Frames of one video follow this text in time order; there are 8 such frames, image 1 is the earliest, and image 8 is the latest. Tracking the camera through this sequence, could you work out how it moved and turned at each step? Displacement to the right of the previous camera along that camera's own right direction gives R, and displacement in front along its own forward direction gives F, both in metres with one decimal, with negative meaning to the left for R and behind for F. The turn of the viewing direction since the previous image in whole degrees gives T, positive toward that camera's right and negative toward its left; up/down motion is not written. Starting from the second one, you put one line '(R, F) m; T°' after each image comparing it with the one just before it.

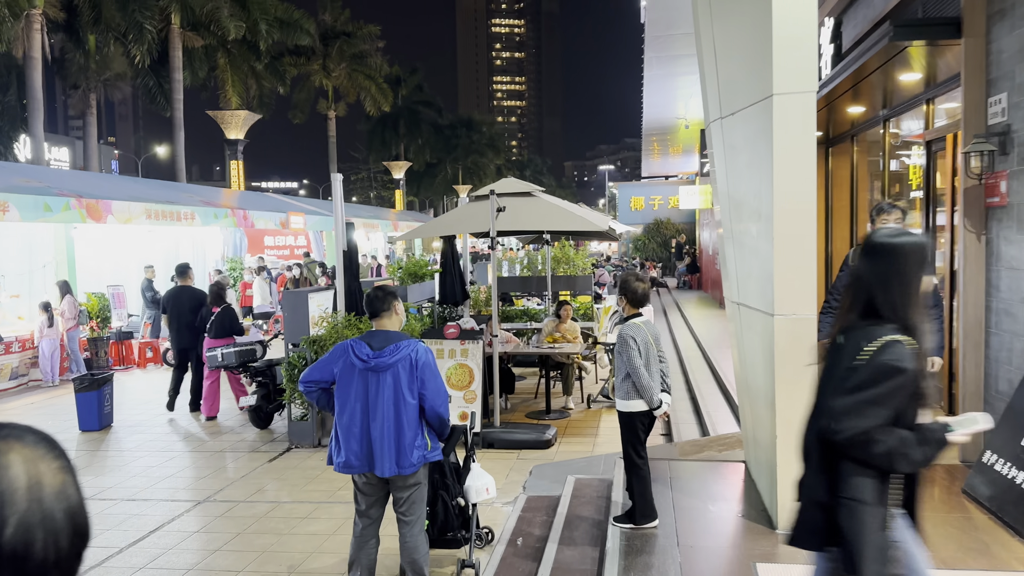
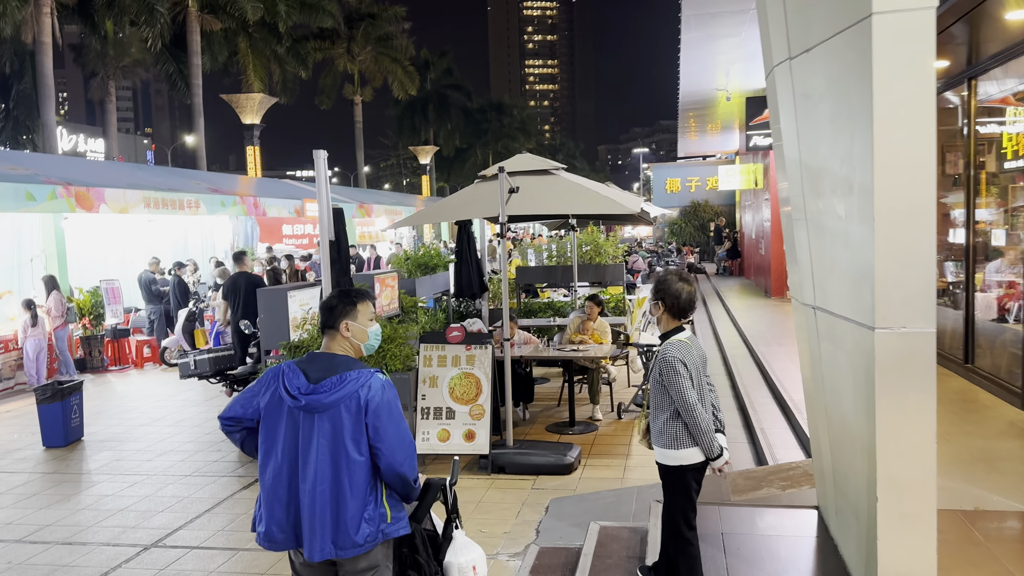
(+0.2, +1.2) m; -3°
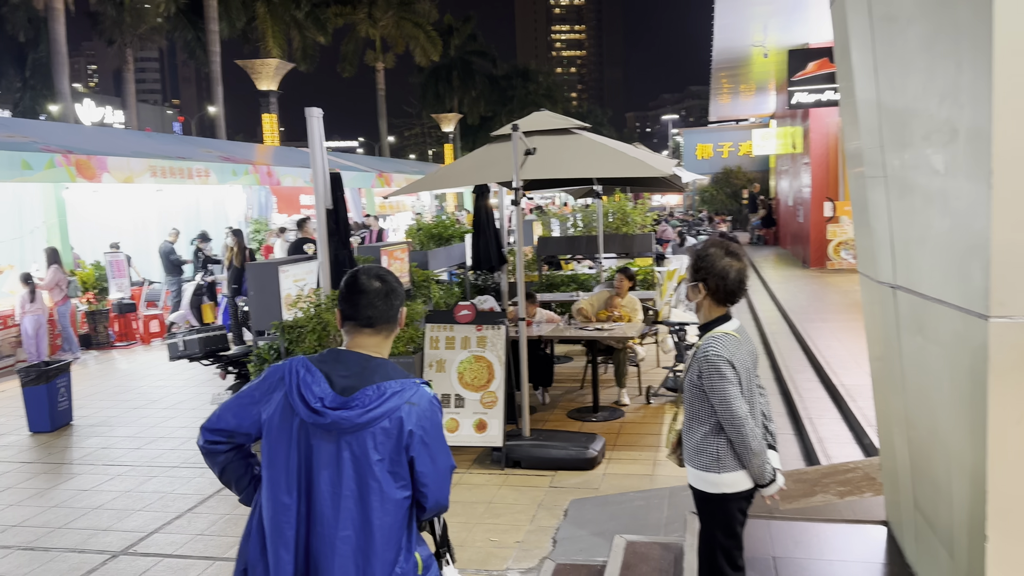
(+0.1, +0.7) m; -2°
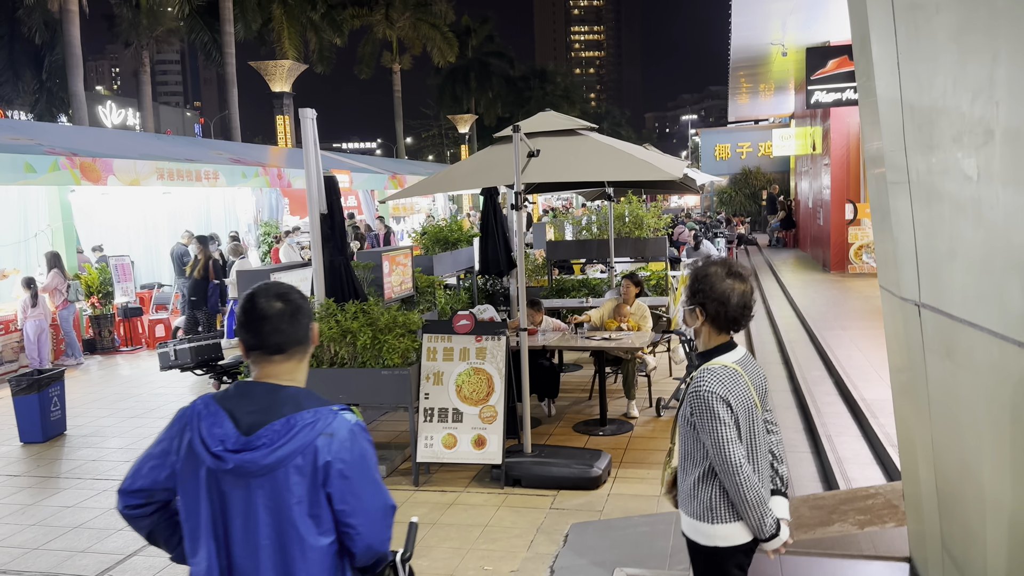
(+0.1, +0.3) m; -1°
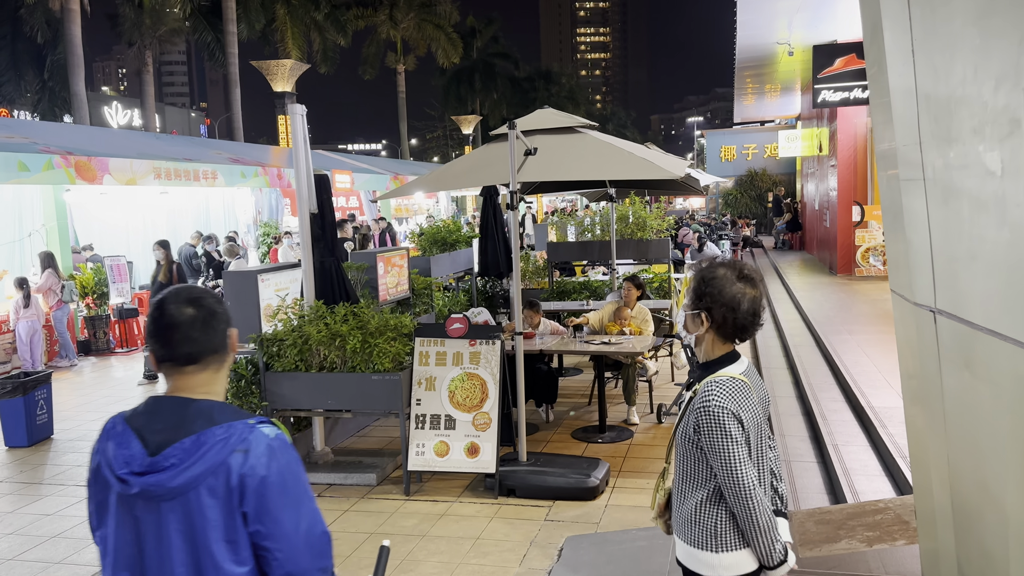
(+0.1, +0.2) m; 0°
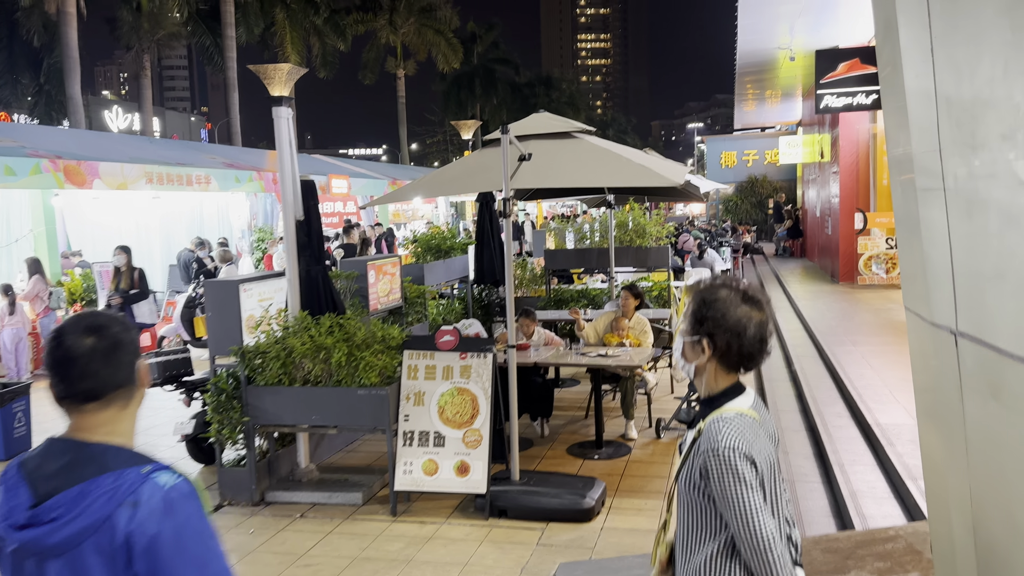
(+0.1, +0.2) m; 0°
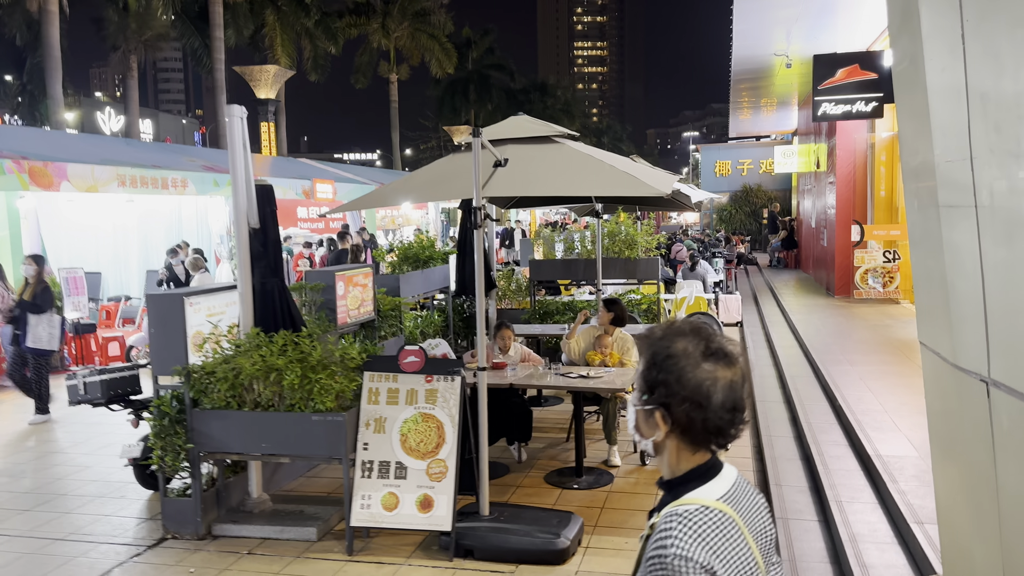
(+0.1, +0.4) m; 0°
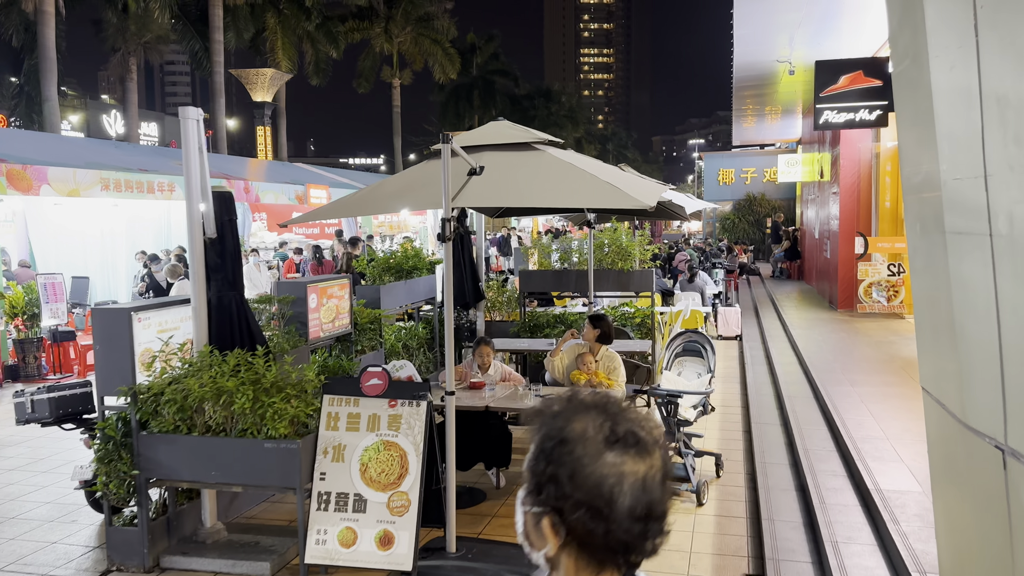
(+0.2, +0.3) m; 0°
